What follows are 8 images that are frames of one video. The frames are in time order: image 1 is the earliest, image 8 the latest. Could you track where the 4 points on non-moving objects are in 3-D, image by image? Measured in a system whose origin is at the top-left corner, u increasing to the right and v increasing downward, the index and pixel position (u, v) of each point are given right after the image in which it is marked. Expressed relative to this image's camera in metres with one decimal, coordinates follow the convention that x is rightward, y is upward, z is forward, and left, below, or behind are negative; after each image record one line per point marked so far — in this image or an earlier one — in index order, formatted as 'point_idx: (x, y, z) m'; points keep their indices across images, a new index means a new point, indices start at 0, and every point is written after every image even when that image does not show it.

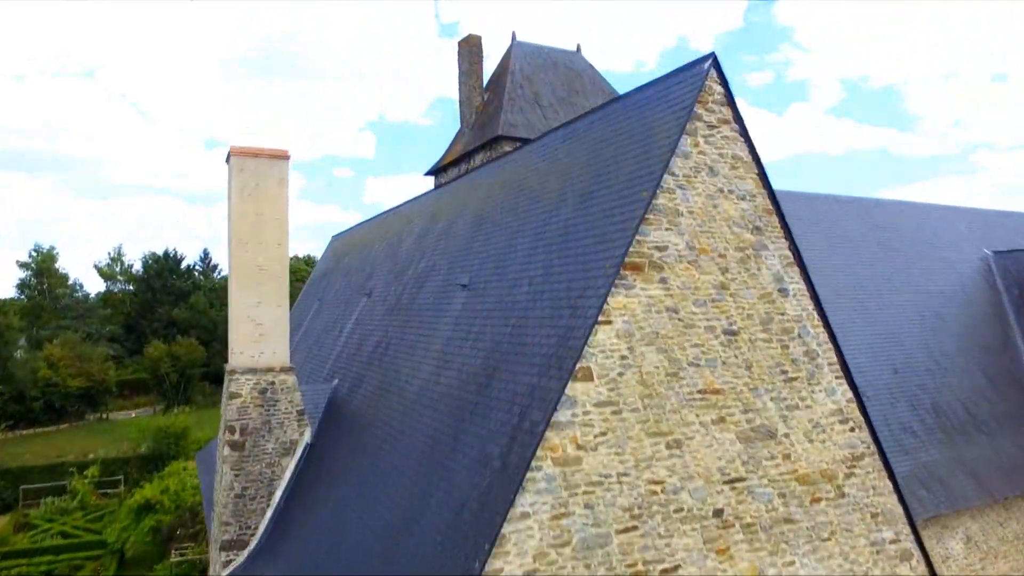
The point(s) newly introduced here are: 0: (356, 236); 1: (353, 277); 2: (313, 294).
0: (-2.4, +0.8, +9.8) m
1: (-2.1, +0.1, +8.5) m
2: (-3.3, -0.1, +10.4) m
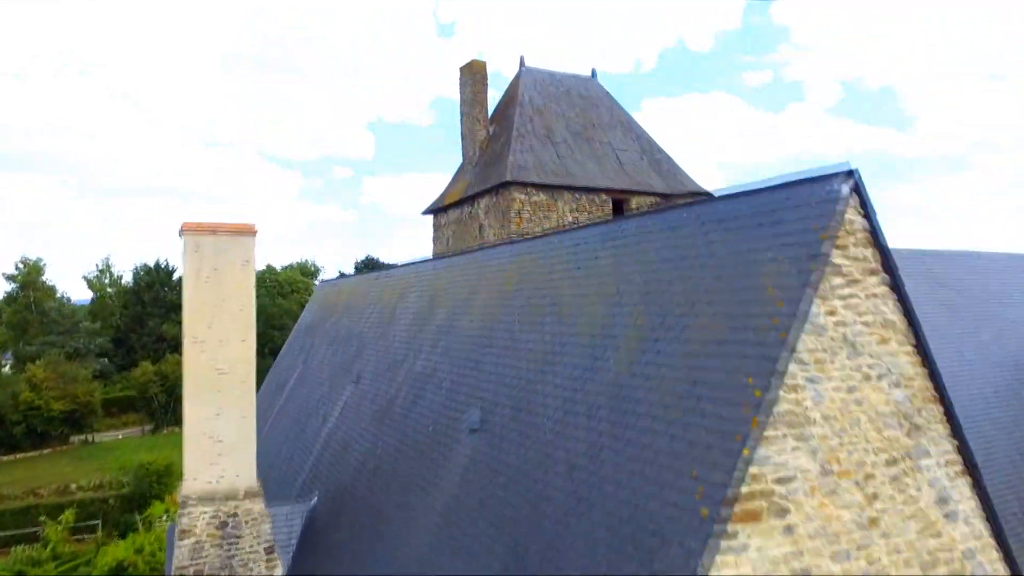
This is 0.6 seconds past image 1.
0: (-2.3, 0.0, +8.7) m
1: (-2.0, -0.6, +7.4) m
2: (-3.1, -0.9, +9.3) m
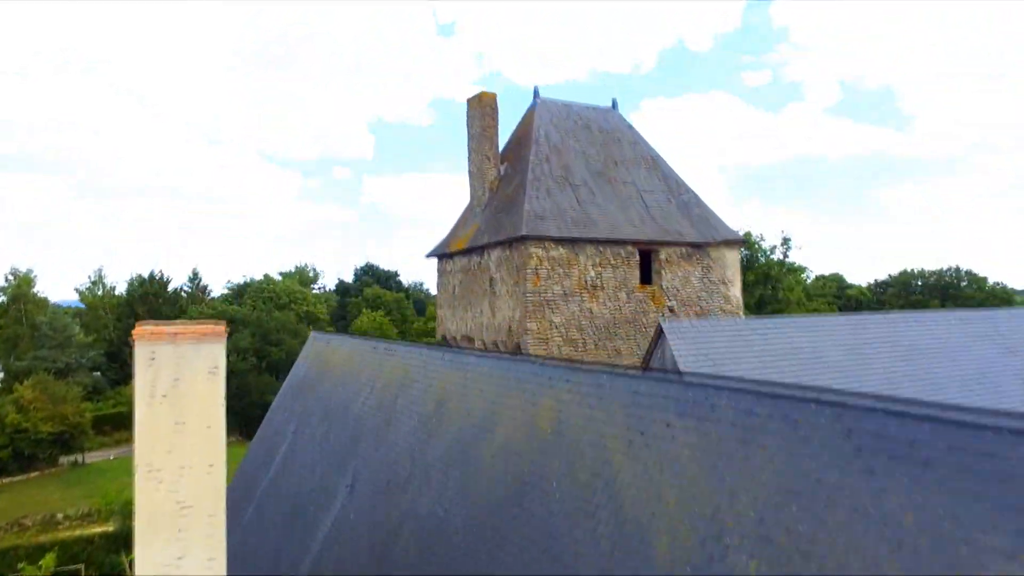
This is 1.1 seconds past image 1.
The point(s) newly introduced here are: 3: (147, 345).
0: (-2.1, -0.7, +7.8) m
1: (-1.8, -1.4, +6.5) m
2: (-3.0, -1.6, +8.4) m
3: (-2.2, -0.3, +3.9) m
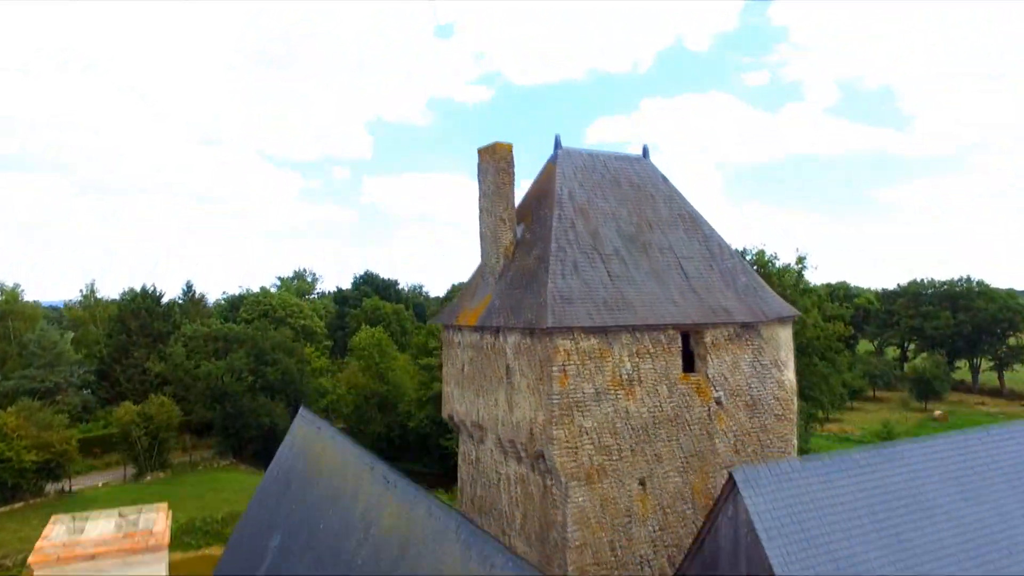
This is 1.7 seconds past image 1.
0: (-1.9, -1.6, +6.7) m
1: (-1.6, -2.2, +5.4) m
2: (-2.8, -2.5, +7.3) m
3: (-2.0, -1.2, +2.8) m
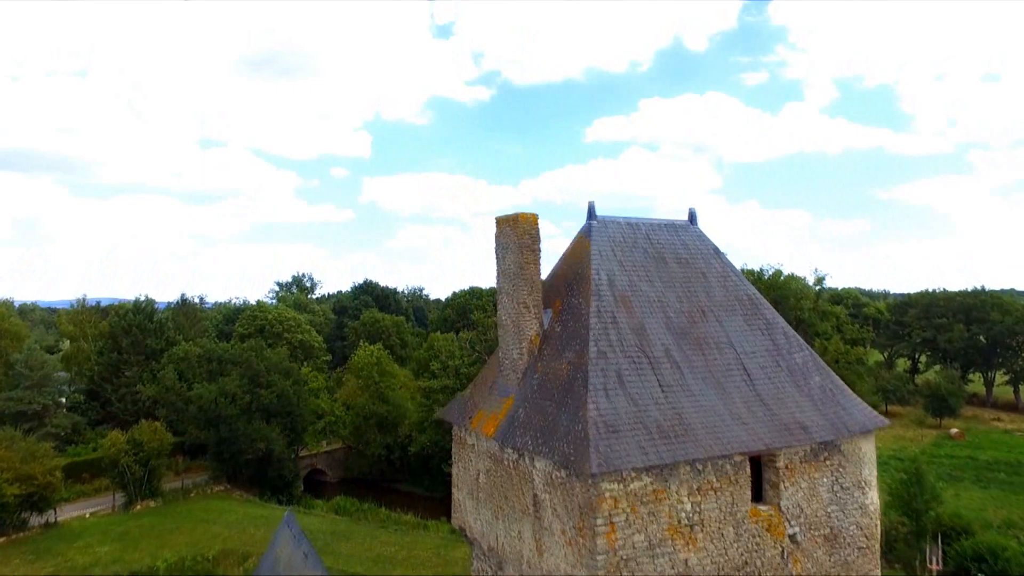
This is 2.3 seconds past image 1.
0: (-1.7, -2.5, +5.6) m
1: (-1.4, -3.2, +4.2) m
2: (-2.5, -3.4, +6.1) m
3: (-1.8, -2.1, +1.6) m
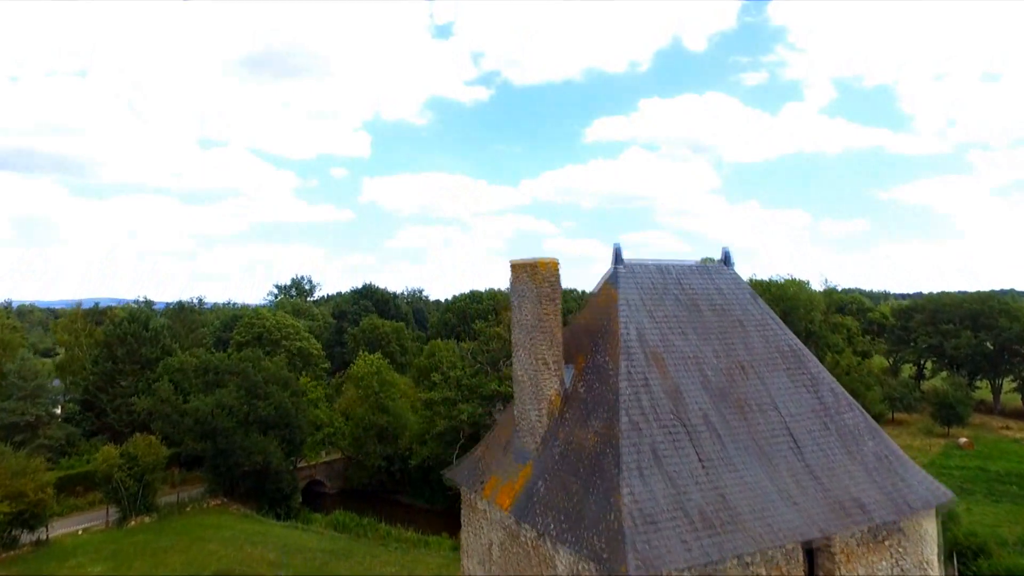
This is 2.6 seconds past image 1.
0: (-1.6, -3.0, +4.9) m
1: (-1.2, -3.6, +3.6) m
2: (-2.4, -3.8, +5.5) m
3: (-1.6, -2.6, +1.0) m
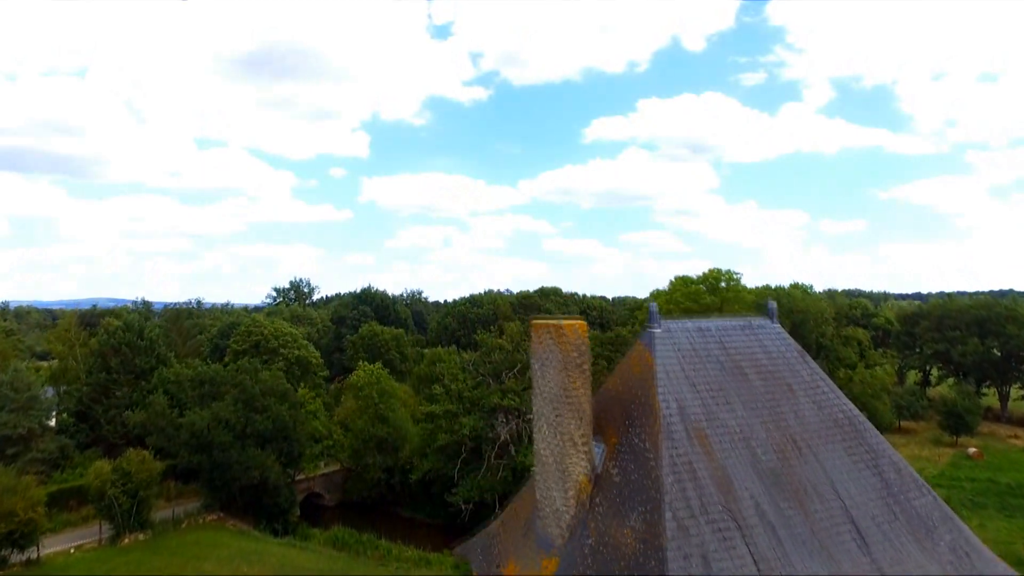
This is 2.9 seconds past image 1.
0: (-1.4, -3.4, +4.3) m
1: (-1.1, -4.1, +2.9) m
2: (-2.2, -4.3, +4.8) m
3: (-1.4, -3.1, +0.3) m
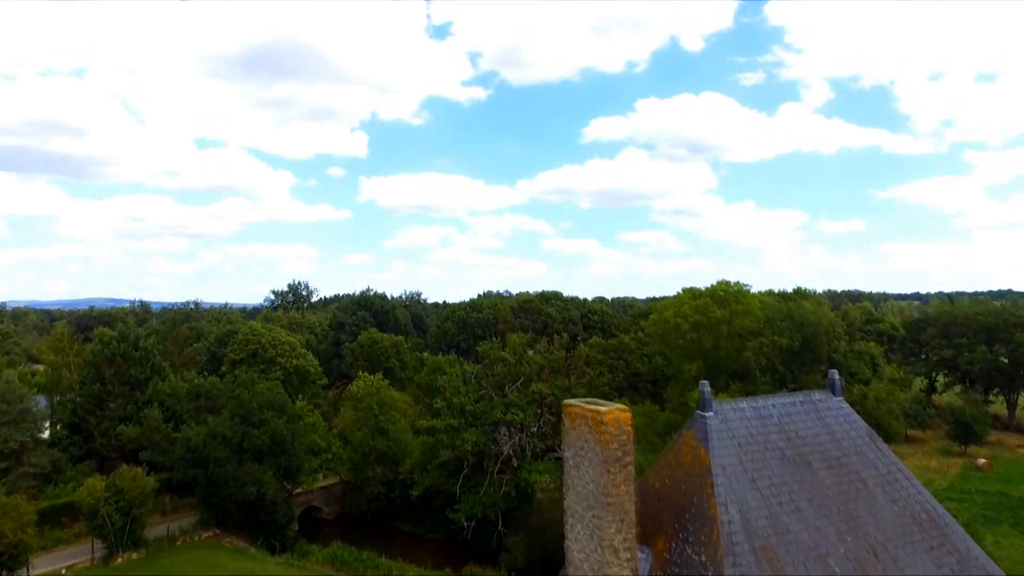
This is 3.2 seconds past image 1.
0: (-1.2, -3.9, +3.6) m
1: (-0.9, -4.6, +2.3) m
2: (-2.0, -4.8, +4.1) m
3: (-1.3, -3.6, -0.4) m
